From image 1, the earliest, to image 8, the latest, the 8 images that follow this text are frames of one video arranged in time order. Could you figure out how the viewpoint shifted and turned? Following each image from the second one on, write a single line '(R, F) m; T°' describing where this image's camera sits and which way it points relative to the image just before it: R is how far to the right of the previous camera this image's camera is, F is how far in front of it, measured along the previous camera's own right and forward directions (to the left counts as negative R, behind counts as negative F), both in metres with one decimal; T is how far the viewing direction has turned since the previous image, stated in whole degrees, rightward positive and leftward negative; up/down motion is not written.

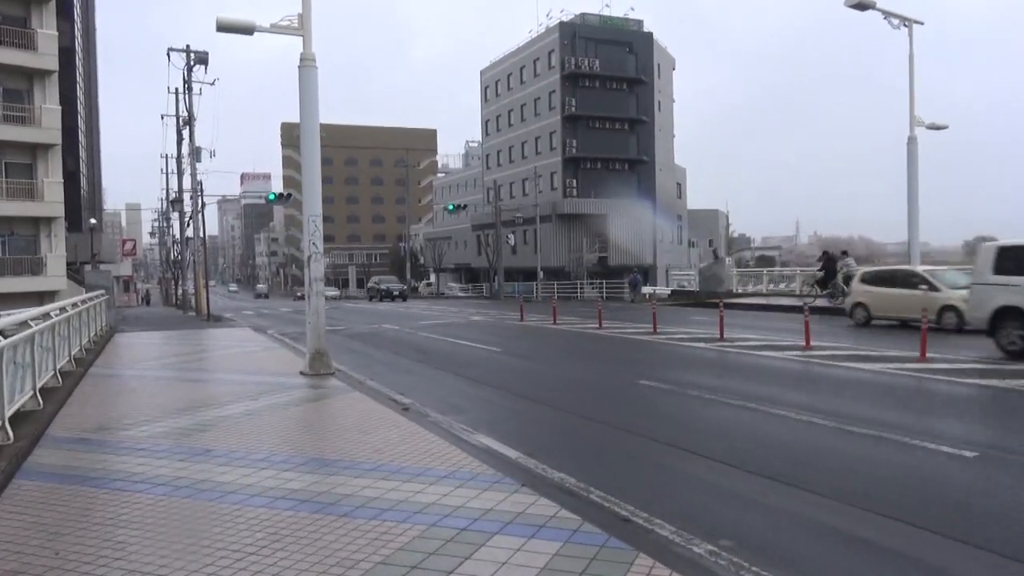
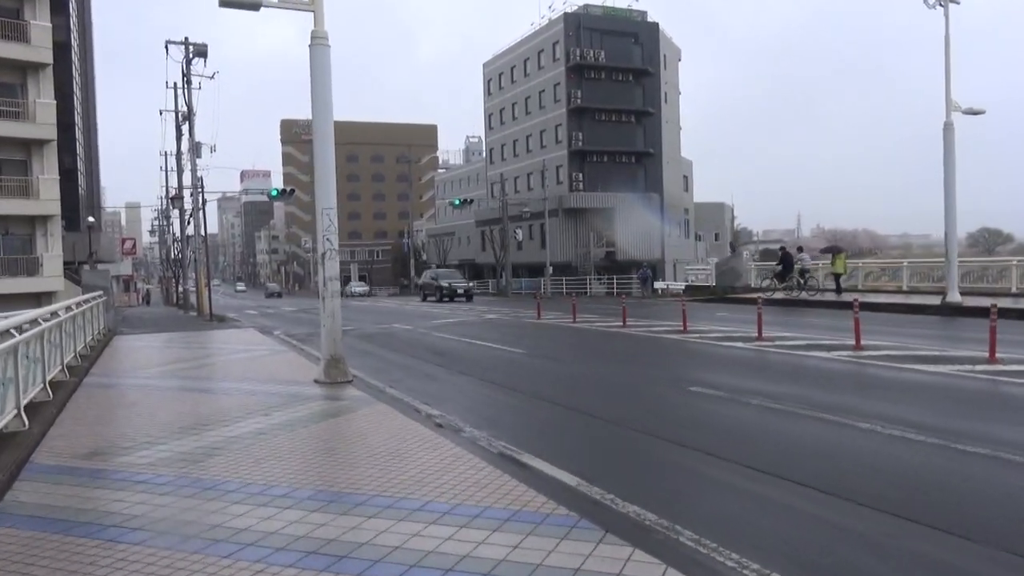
(-0.5, +1.1) m; 0°
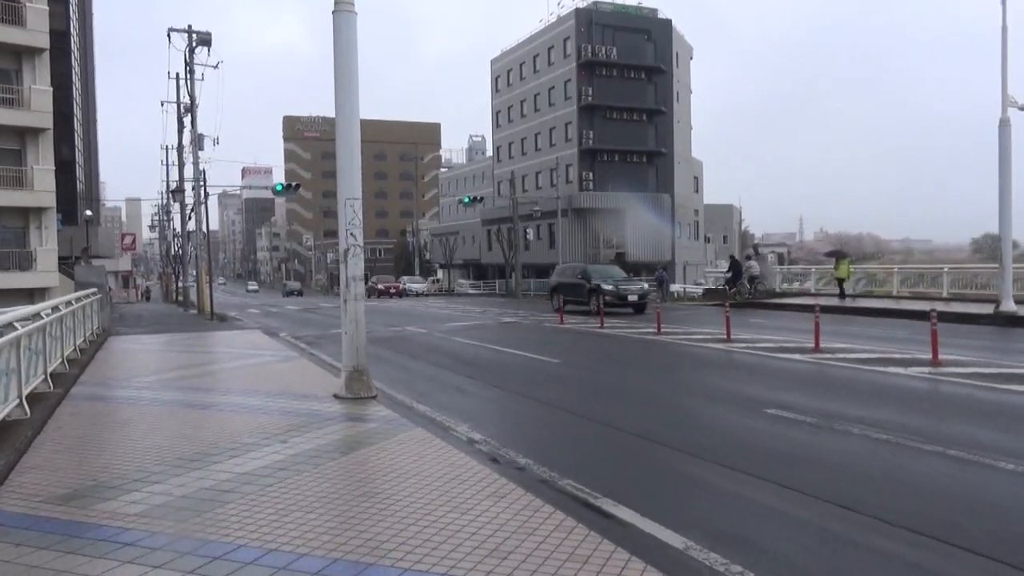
(-0.6, +1.5) m; 0°
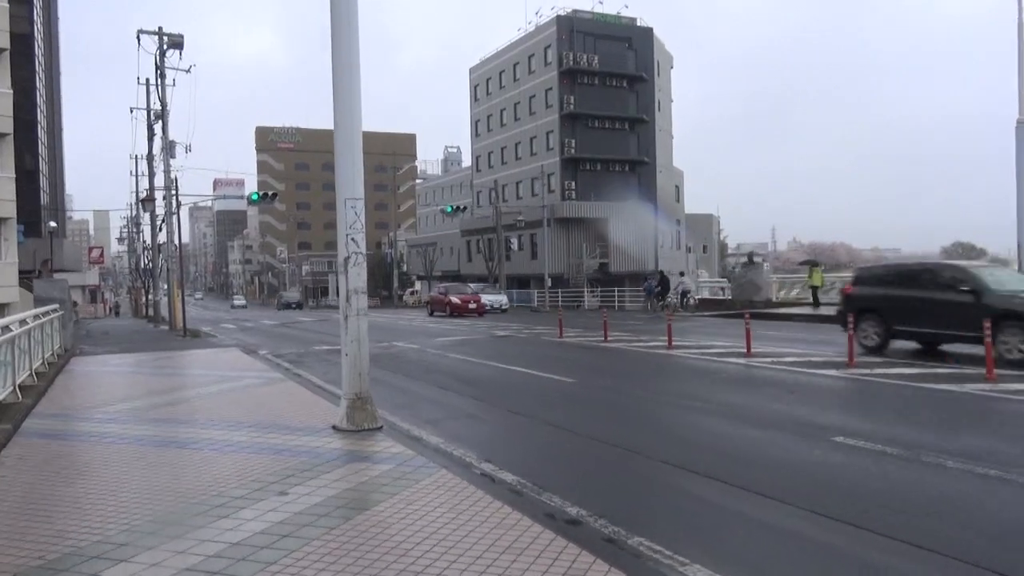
(-0.6, +1.3) m; +2°
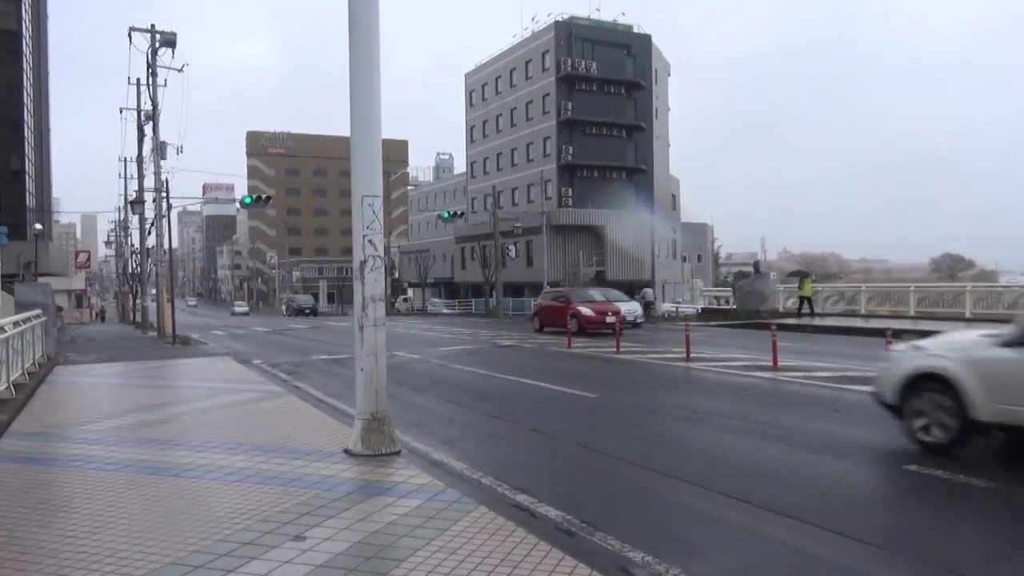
(-0.4, +0.9) m; +1°
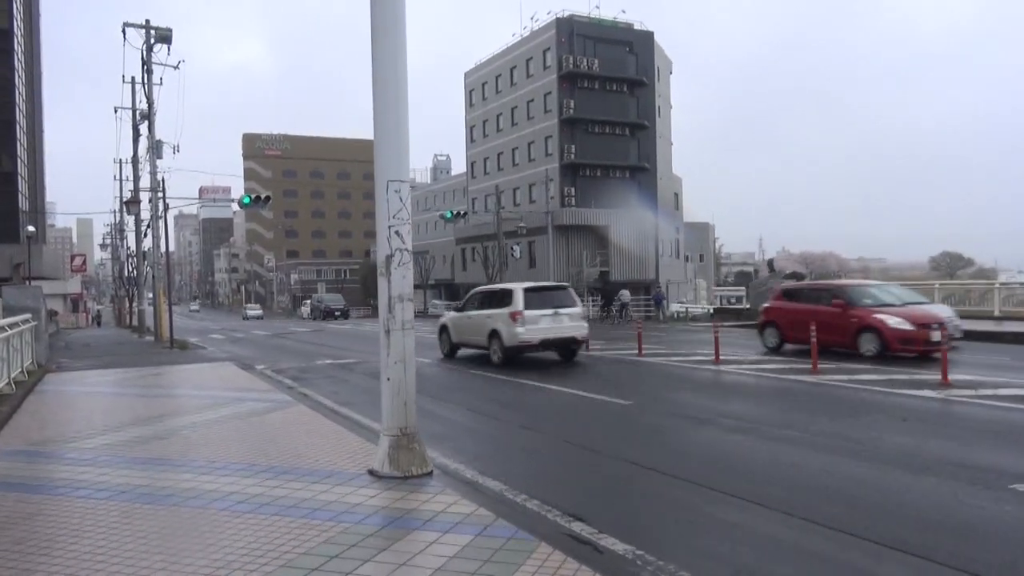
(-0.4, +1.0) m; 0°
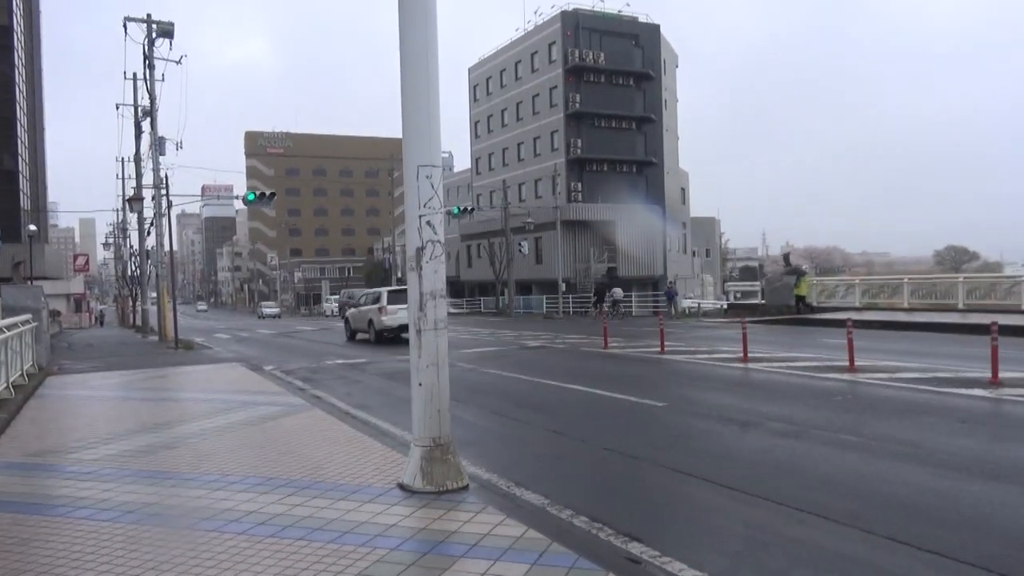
(-0.3, +0.6) m; 0°
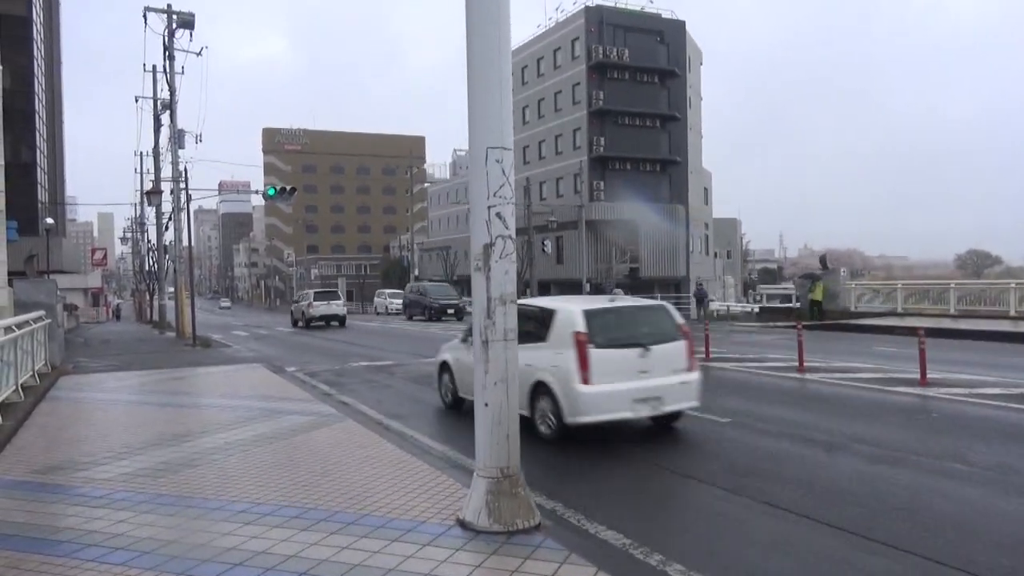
(-0.5, +0.9) m; -1°
